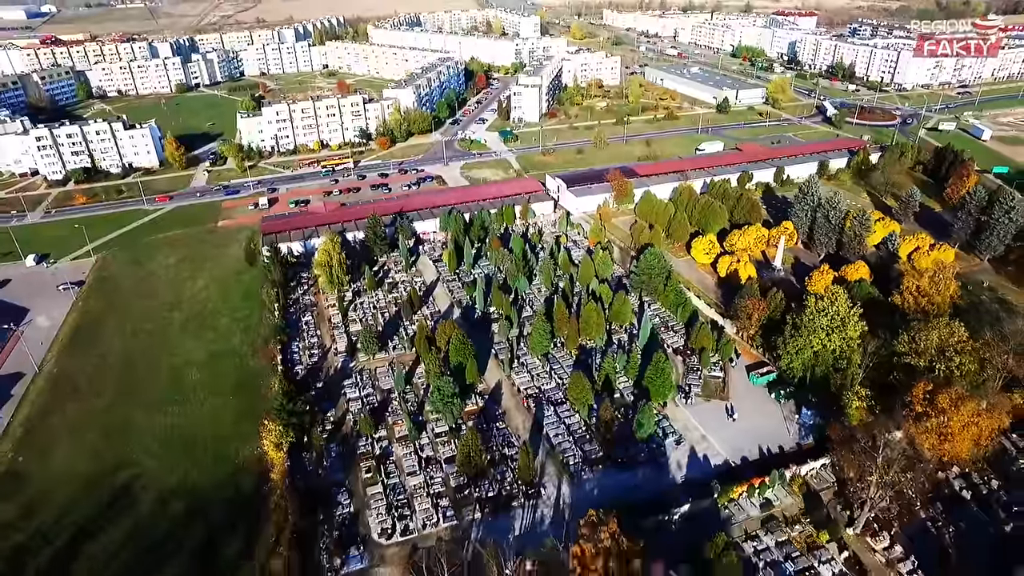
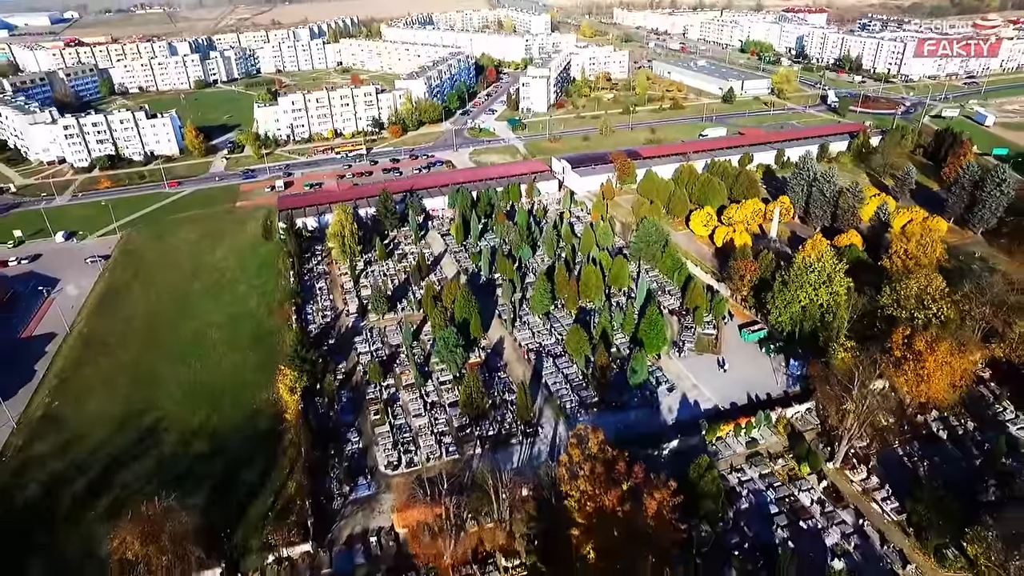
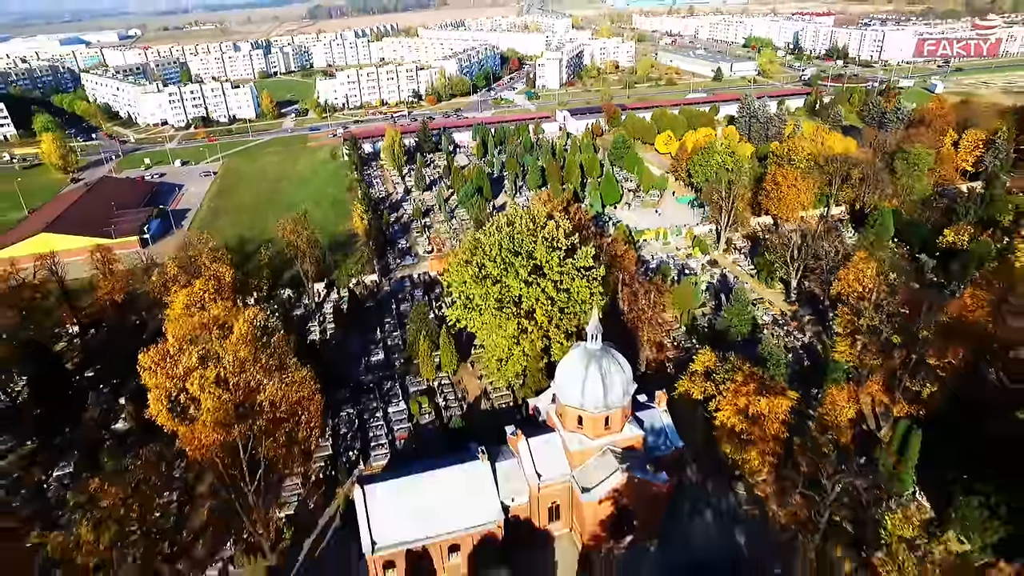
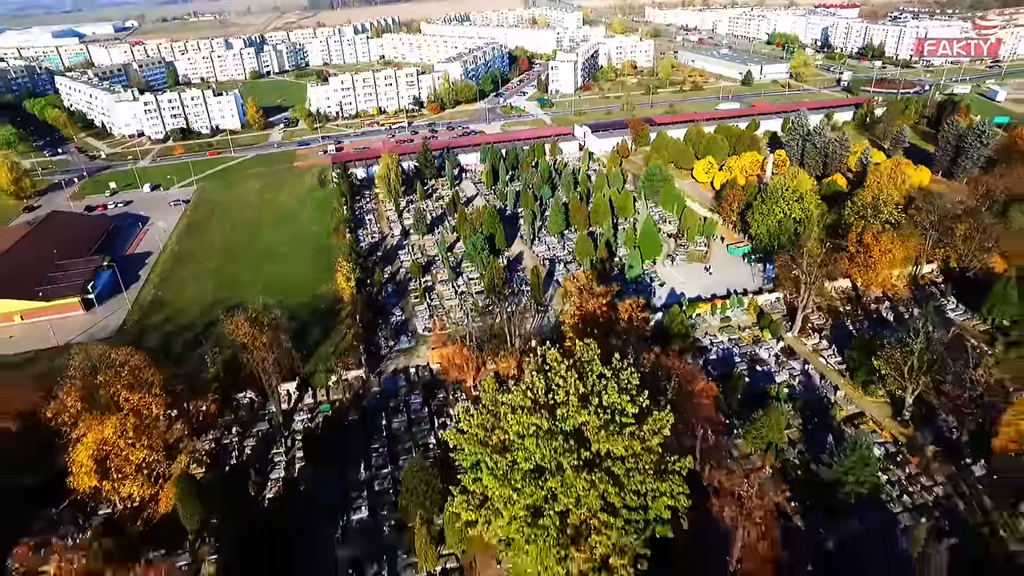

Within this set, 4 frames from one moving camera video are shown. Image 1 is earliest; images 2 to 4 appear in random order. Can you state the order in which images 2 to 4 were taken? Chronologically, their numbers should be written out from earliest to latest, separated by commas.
2, 4, 3
